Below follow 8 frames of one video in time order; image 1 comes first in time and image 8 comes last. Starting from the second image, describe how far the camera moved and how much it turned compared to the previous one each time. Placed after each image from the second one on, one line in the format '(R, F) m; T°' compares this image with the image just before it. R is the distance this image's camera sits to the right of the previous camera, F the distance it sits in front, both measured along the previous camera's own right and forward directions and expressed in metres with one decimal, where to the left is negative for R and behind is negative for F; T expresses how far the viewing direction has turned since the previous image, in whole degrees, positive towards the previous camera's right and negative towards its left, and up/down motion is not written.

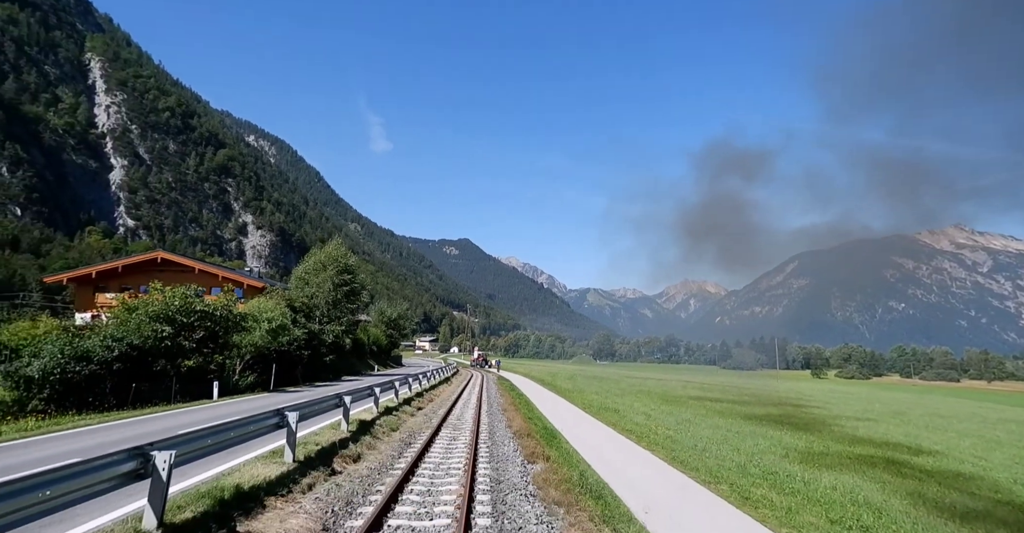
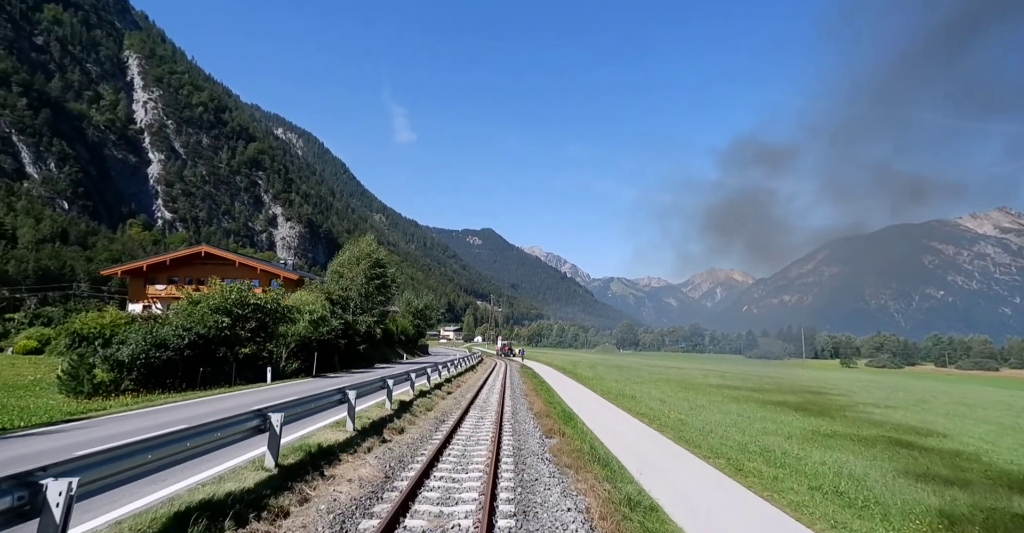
(+0.1, -0.9) m; -3°
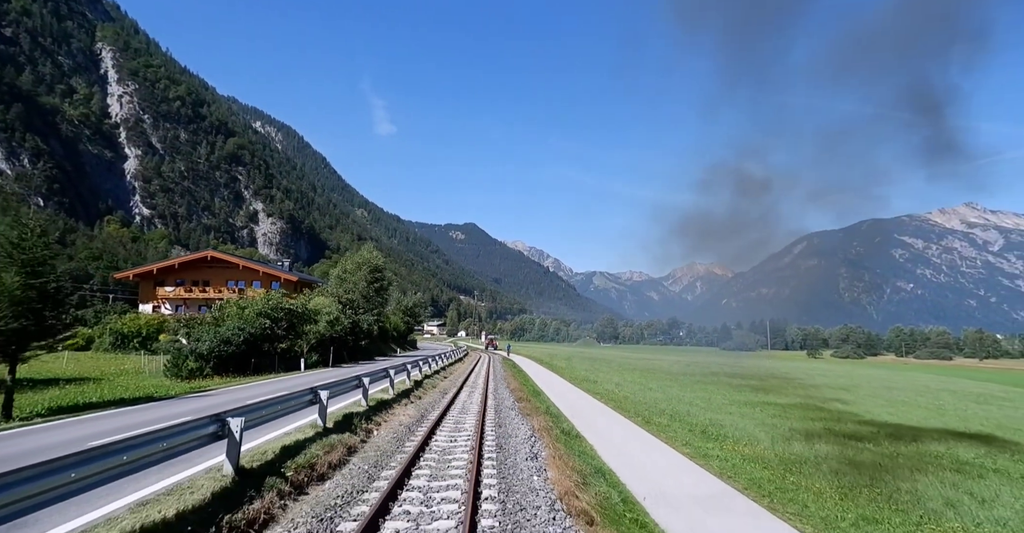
(0.0, -3.0) m; +2°
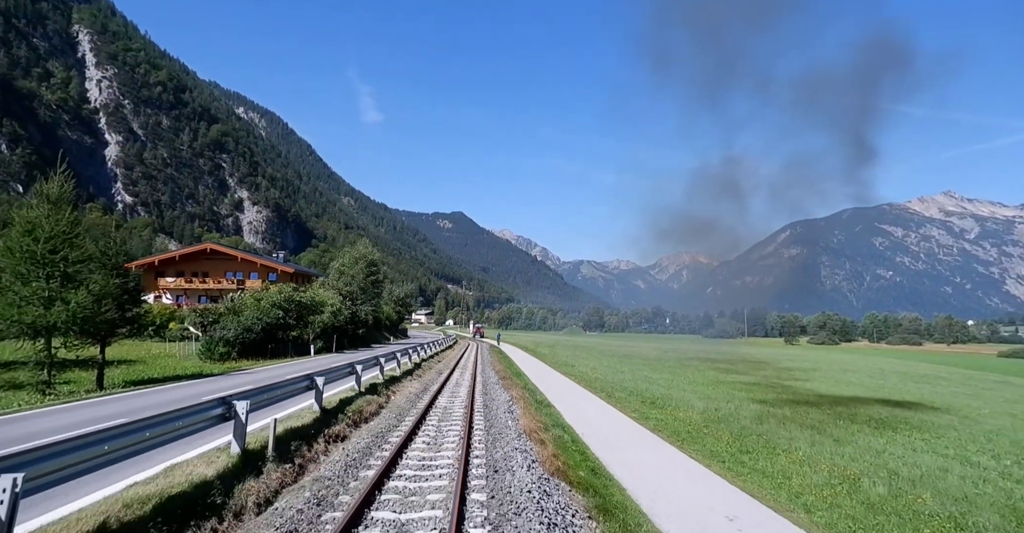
(+0.1, -1.9) m; +1°
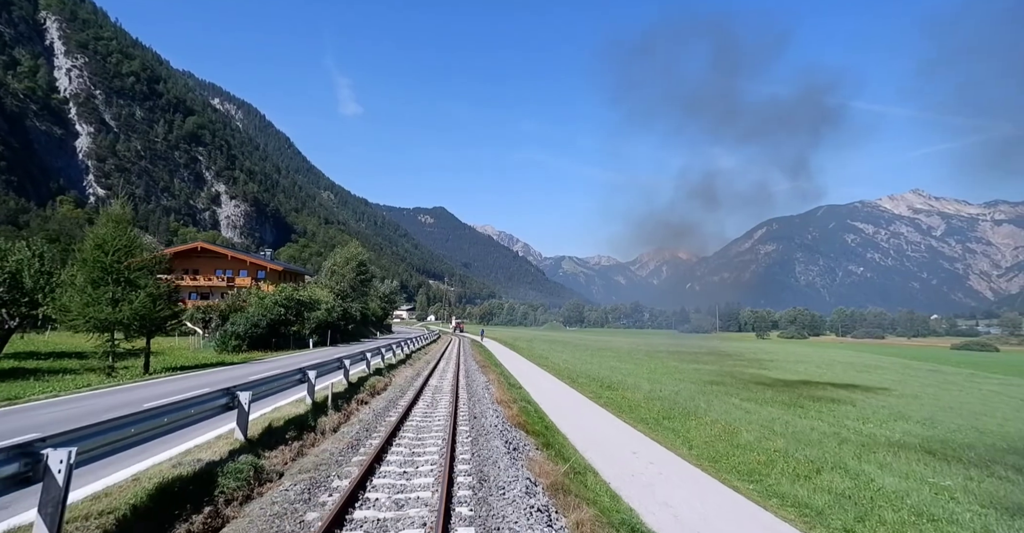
(+0.1, -1.9) m; +2°
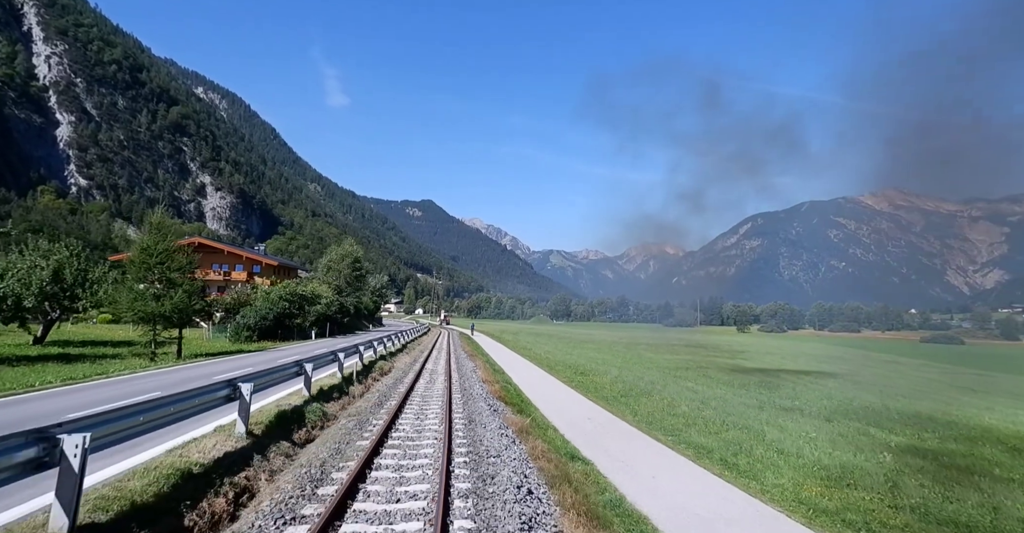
(+0.1, -1.6) m; +1°
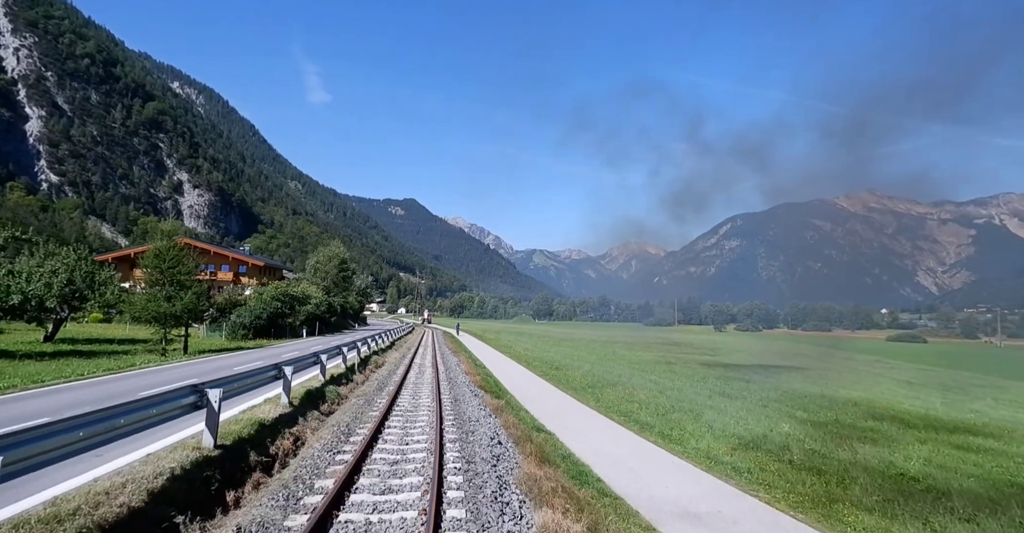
(+0.1, -1.2) m; +2°
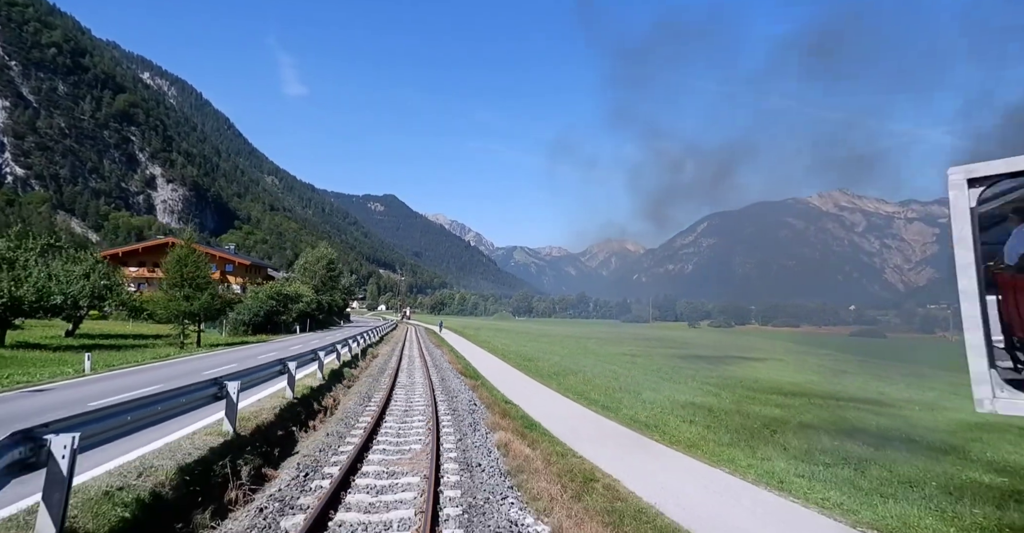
(+0.1, -1.8) m; +2°
